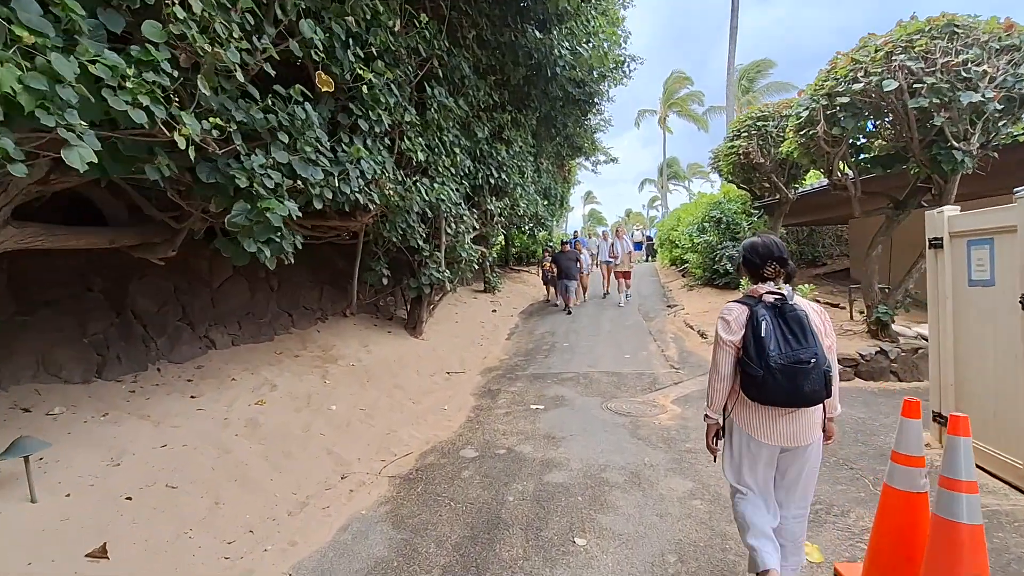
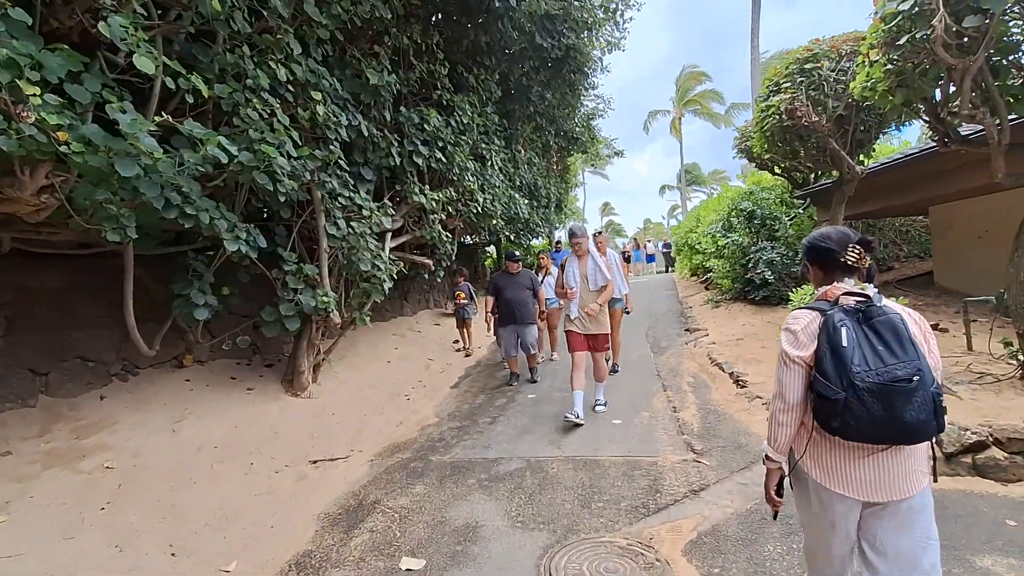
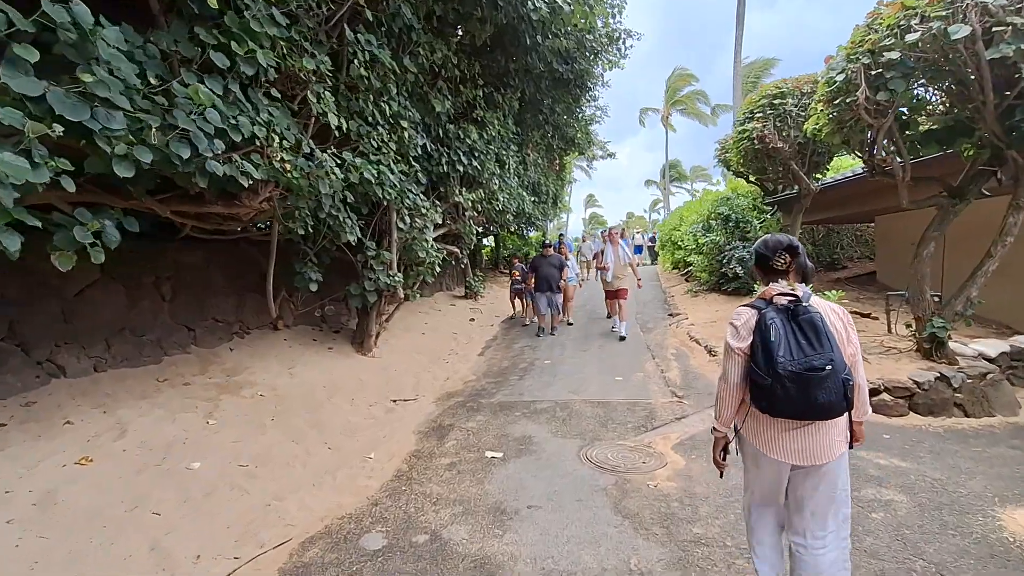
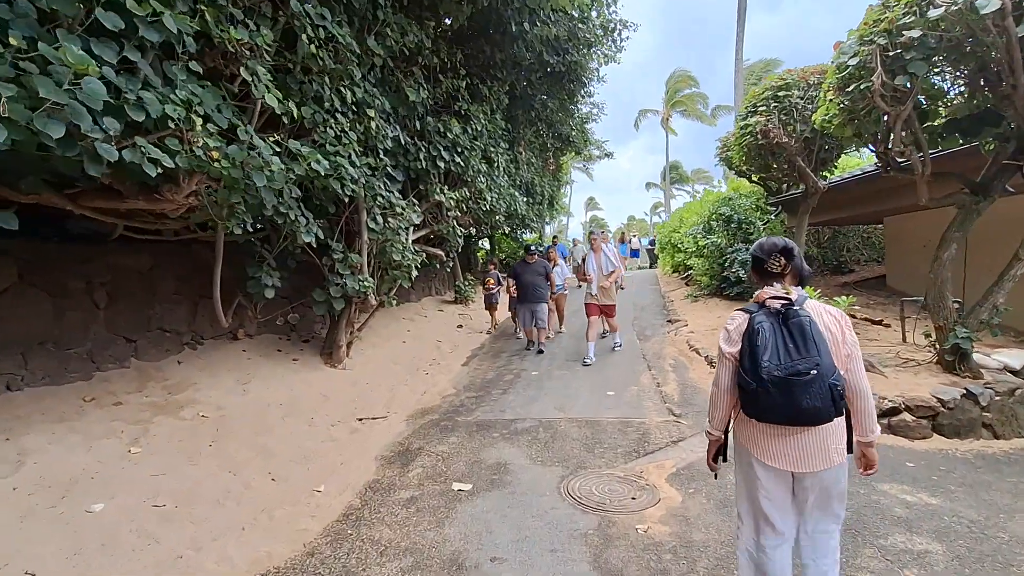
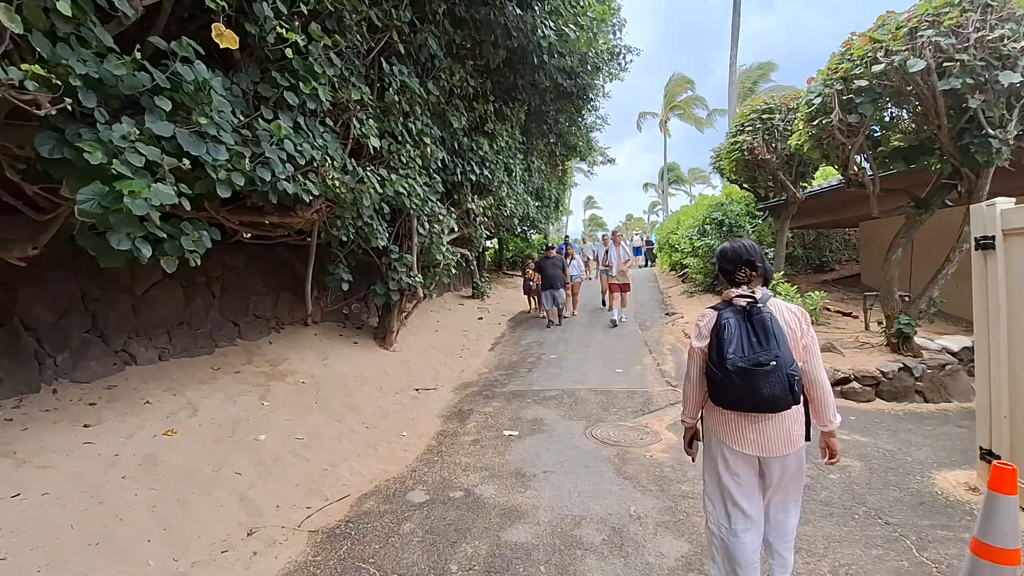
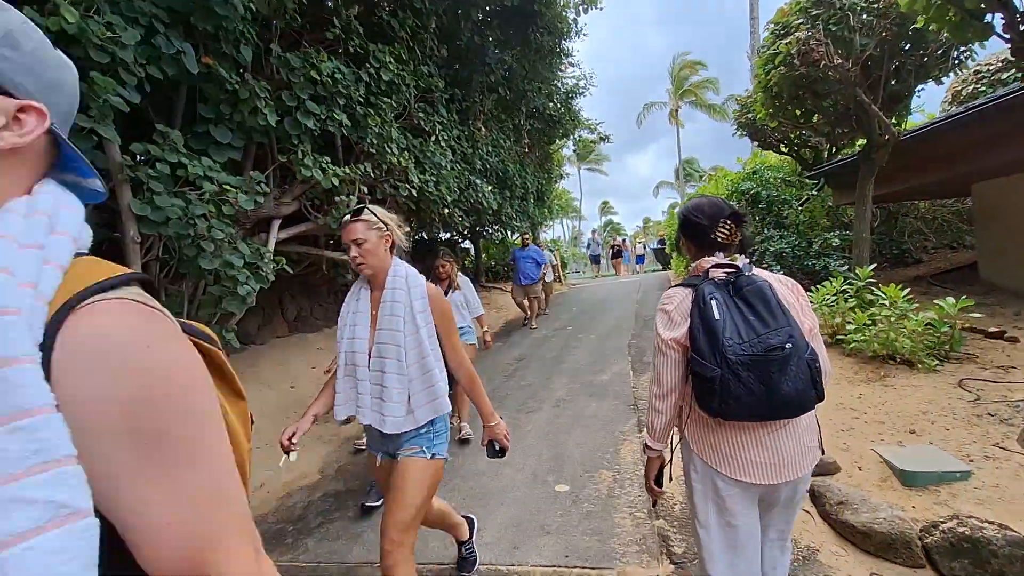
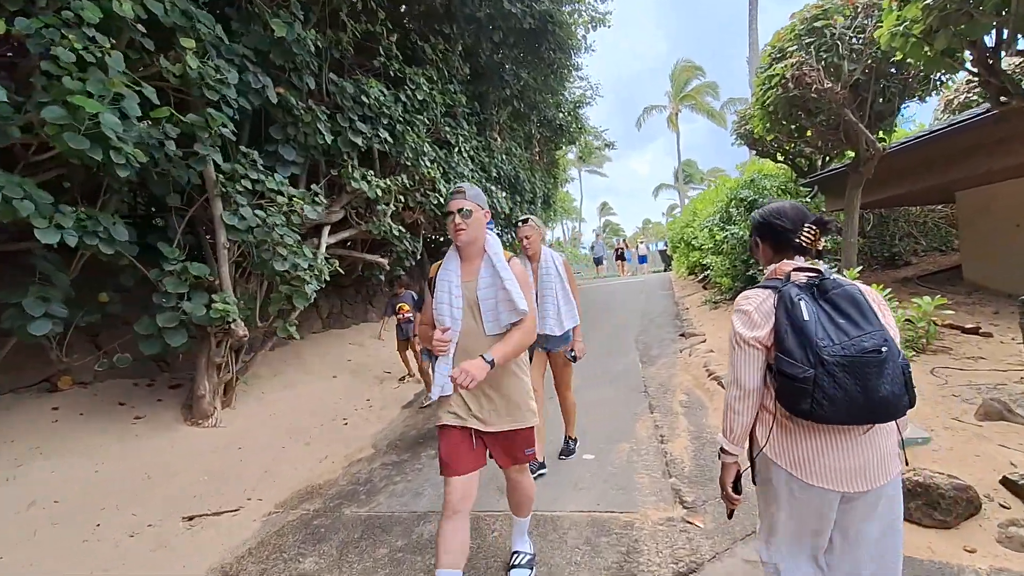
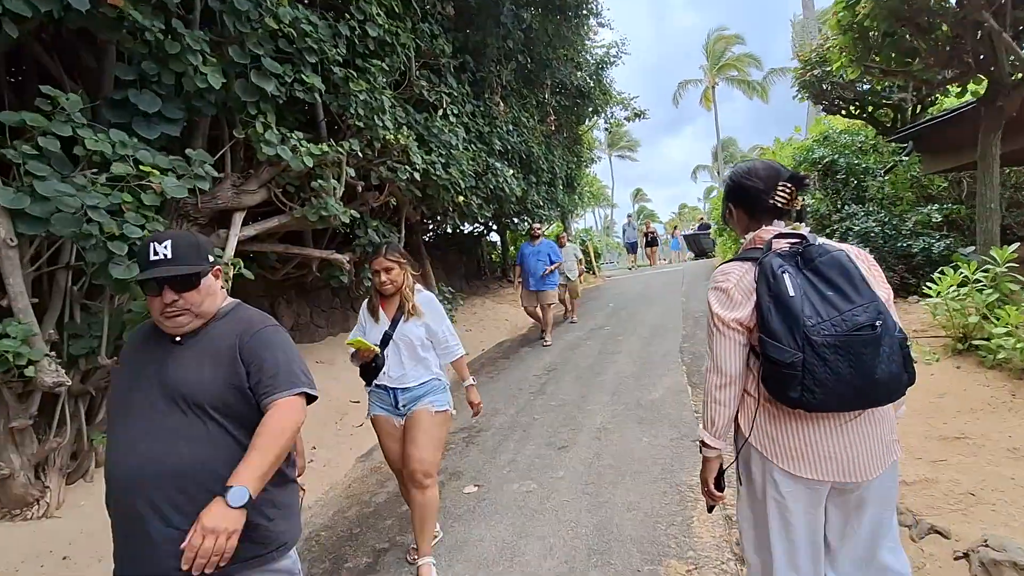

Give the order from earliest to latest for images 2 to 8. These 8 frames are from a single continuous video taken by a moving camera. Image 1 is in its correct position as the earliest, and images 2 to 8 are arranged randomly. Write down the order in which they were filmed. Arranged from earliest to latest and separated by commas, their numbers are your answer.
5, 3, 4, 2, 7, 6, 8
